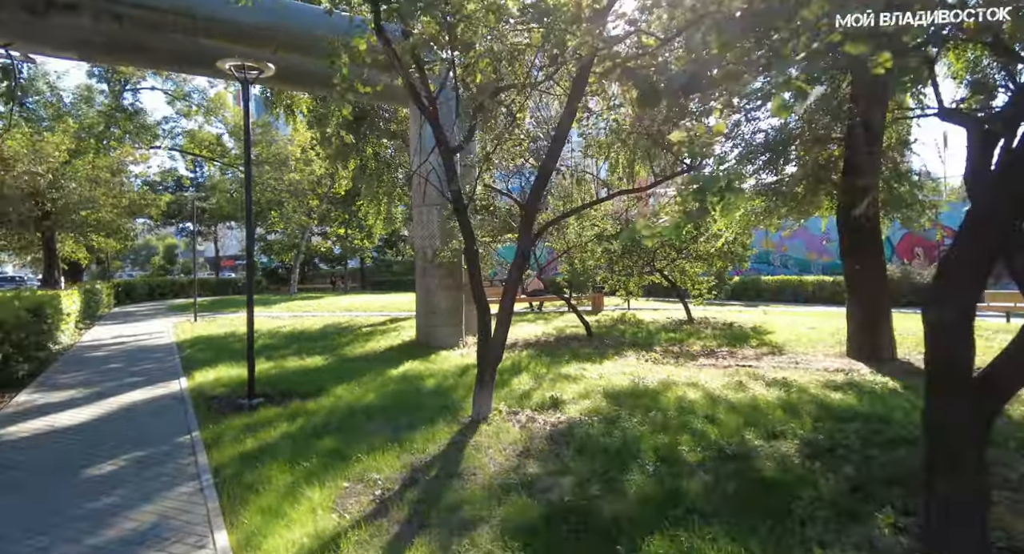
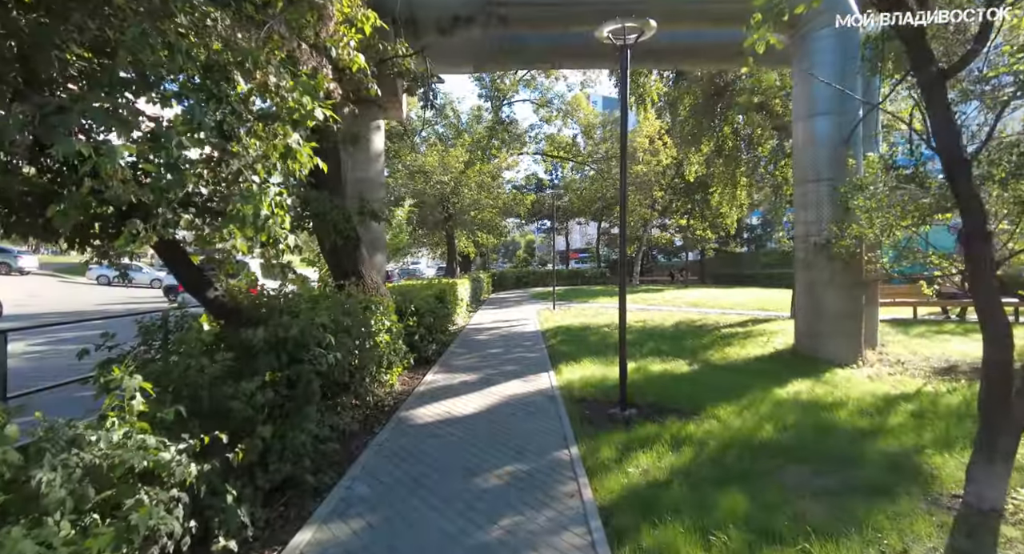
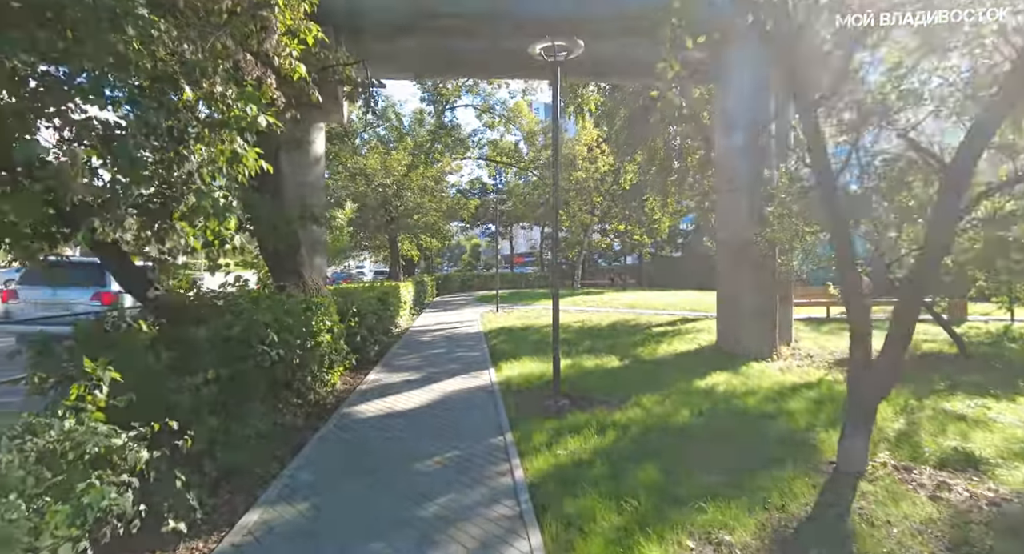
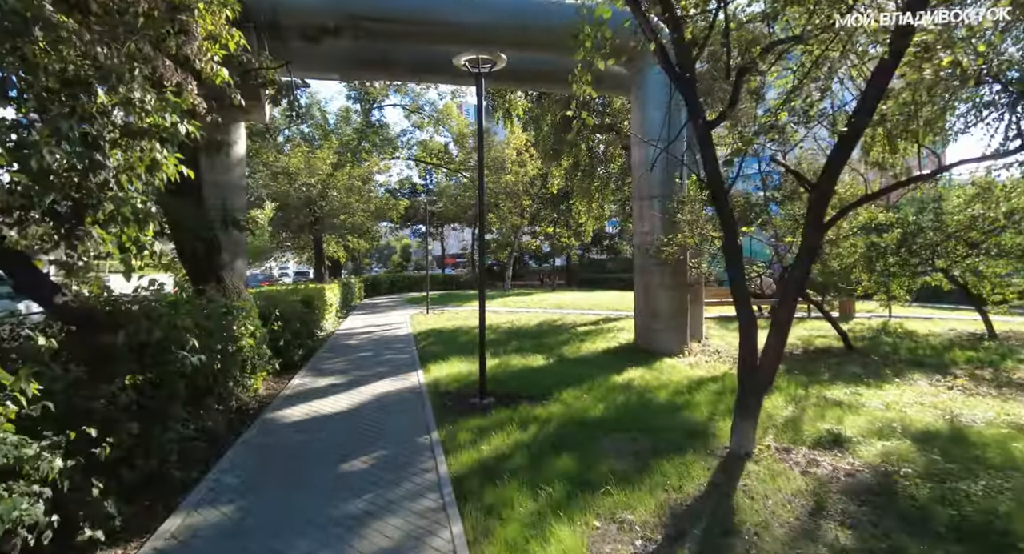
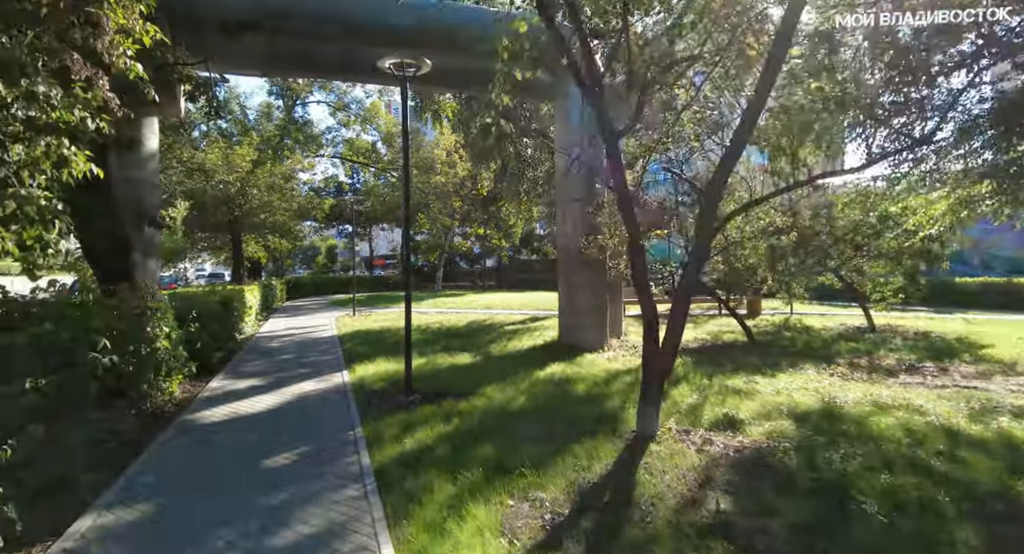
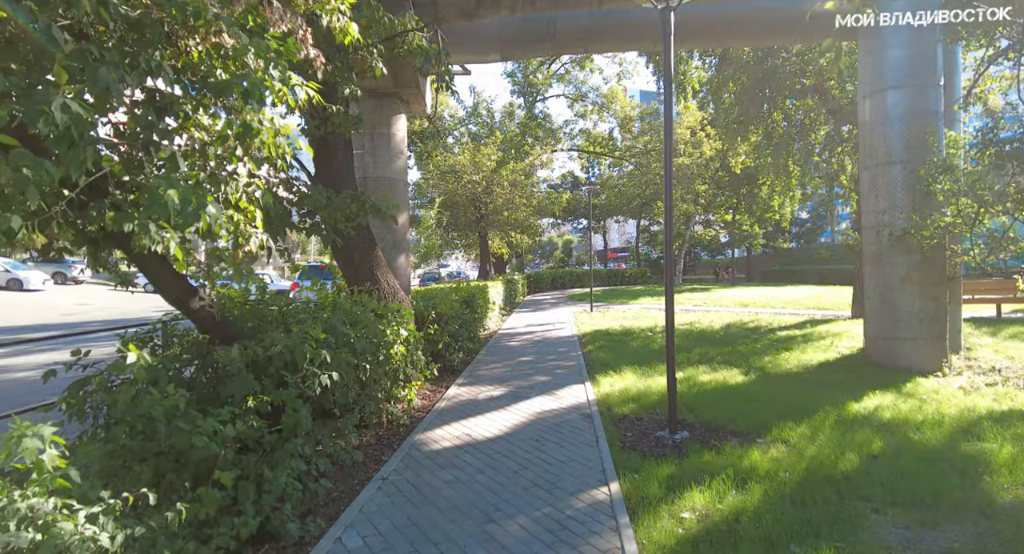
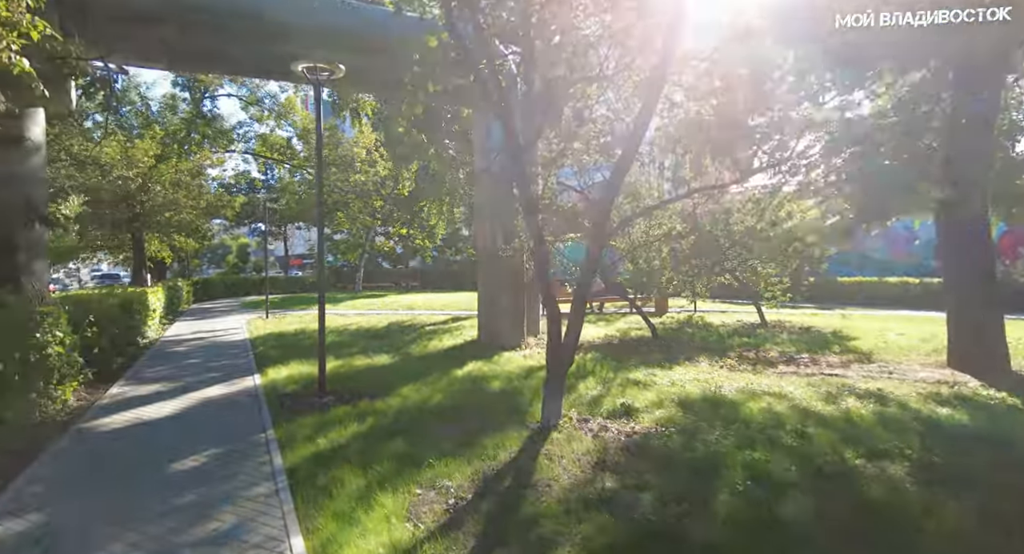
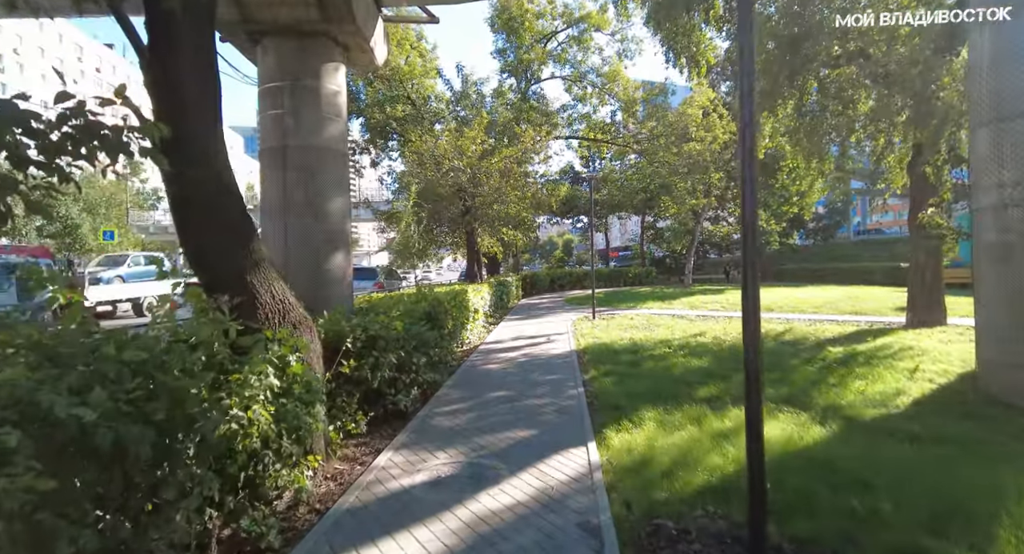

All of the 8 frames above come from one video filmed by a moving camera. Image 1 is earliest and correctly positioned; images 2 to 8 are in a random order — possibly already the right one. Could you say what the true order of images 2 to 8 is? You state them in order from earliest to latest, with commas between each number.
7, 5, 4, 3, 2, 6, 8
